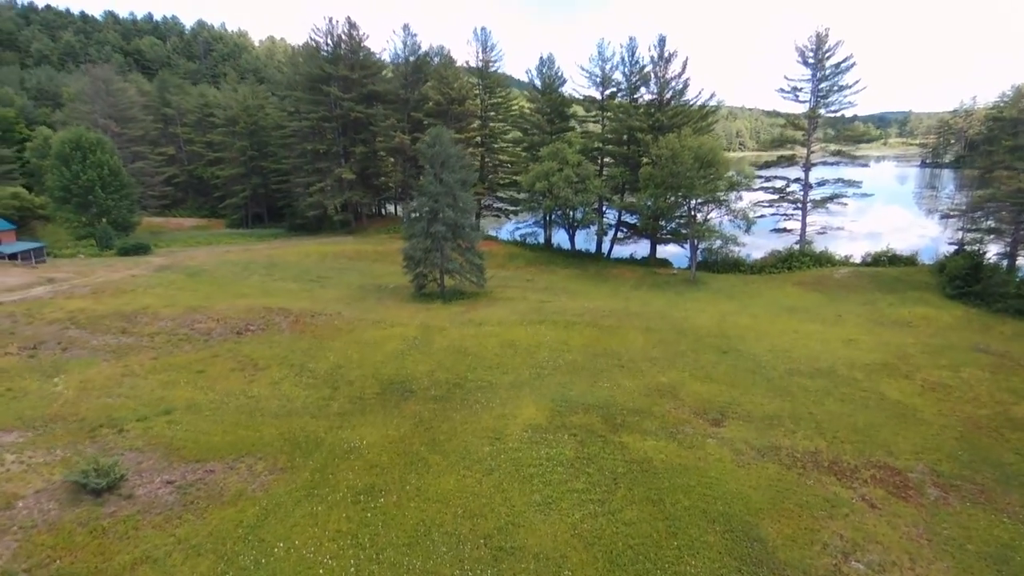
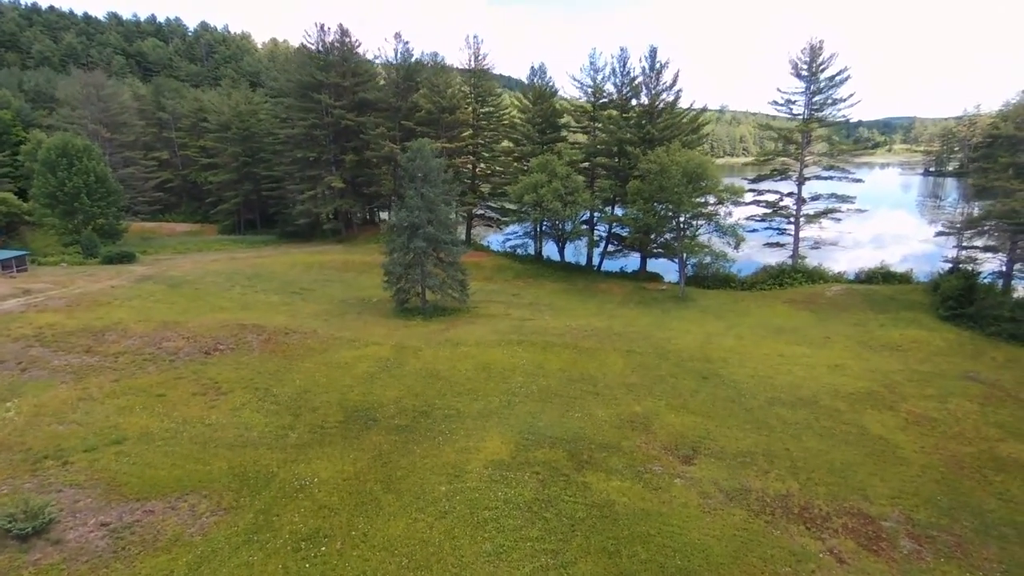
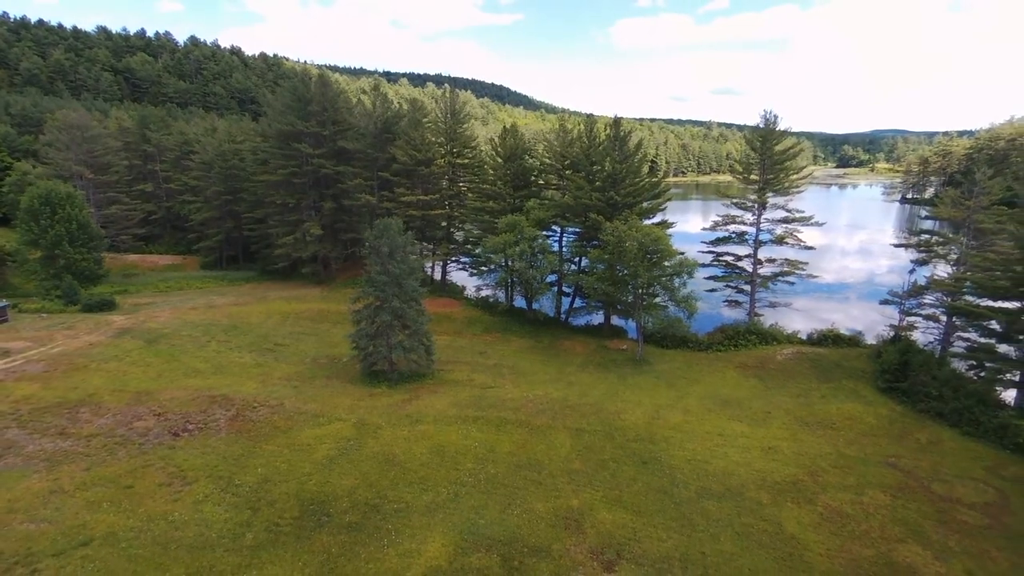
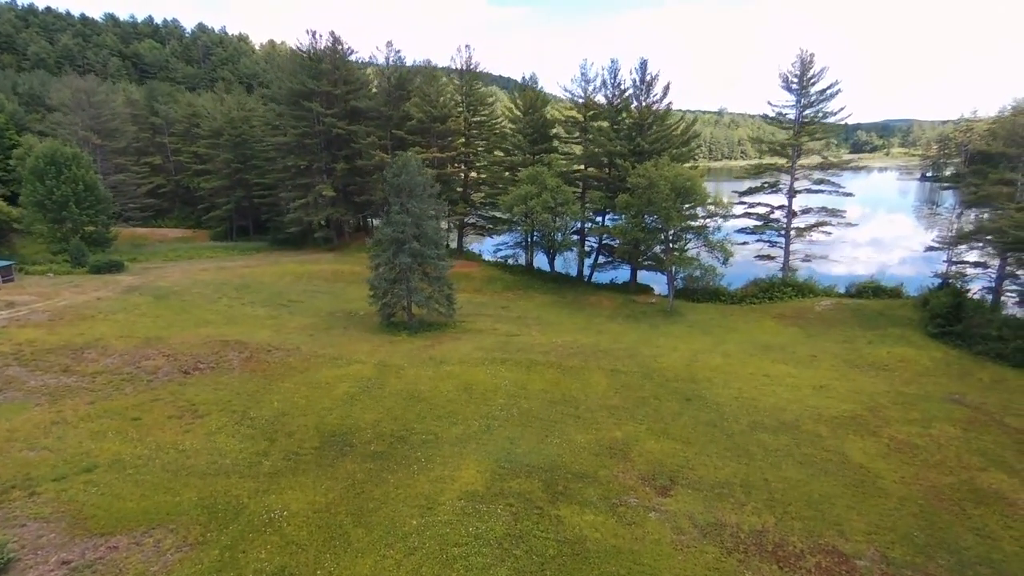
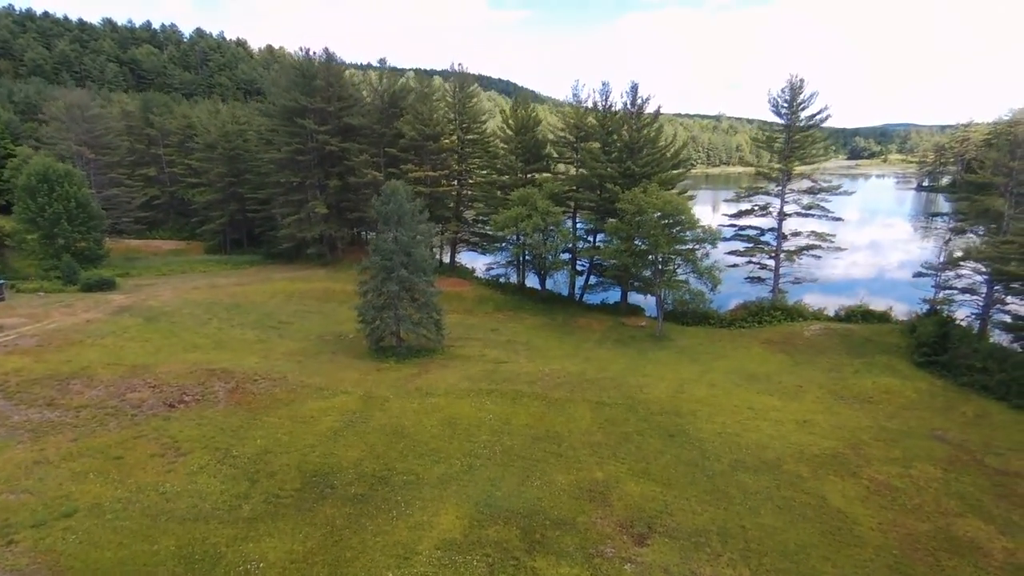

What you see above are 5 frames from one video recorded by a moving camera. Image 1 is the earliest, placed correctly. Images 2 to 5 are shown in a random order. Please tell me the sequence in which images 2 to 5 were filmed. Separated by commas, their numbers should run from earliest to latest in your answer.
2, 4, 5, 3
